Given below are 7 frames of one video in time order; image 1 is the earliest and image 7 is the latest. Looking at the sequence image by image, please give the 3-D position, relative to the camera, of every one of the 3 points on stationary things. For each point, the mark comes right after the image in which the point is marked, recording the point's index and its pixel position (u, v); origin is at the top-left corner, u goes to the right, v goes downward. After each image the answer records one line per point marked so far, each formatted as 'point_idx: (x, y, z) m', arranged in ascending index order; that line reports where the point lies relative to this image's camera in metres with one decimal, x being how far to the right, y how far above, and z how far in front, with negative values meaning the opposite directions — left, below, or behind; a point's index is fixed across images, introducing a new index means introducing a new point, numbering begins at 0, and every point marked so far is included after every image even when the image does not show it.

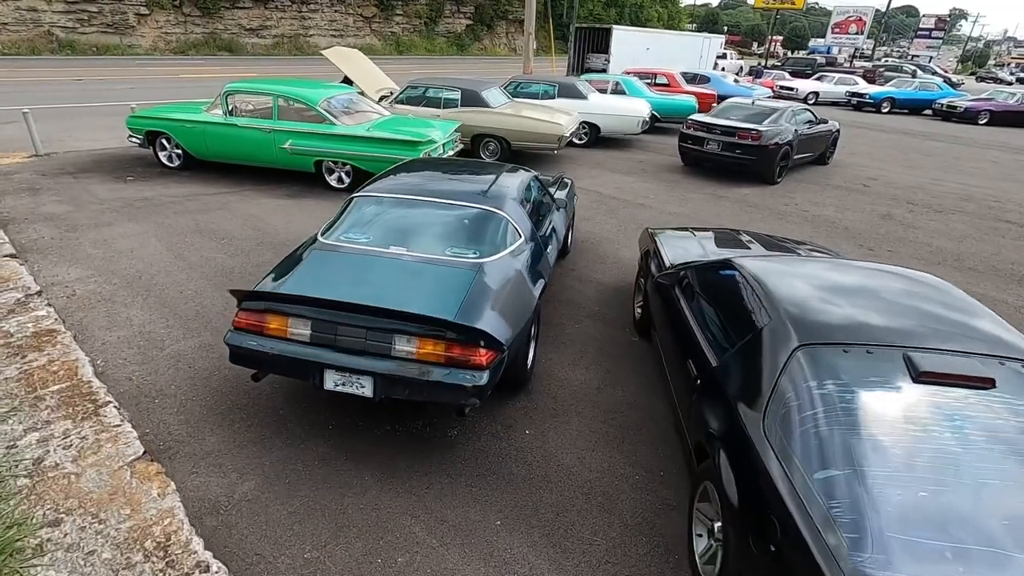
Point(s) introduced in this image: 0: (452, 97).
0: (-1.2, +3.9, +10.9) m
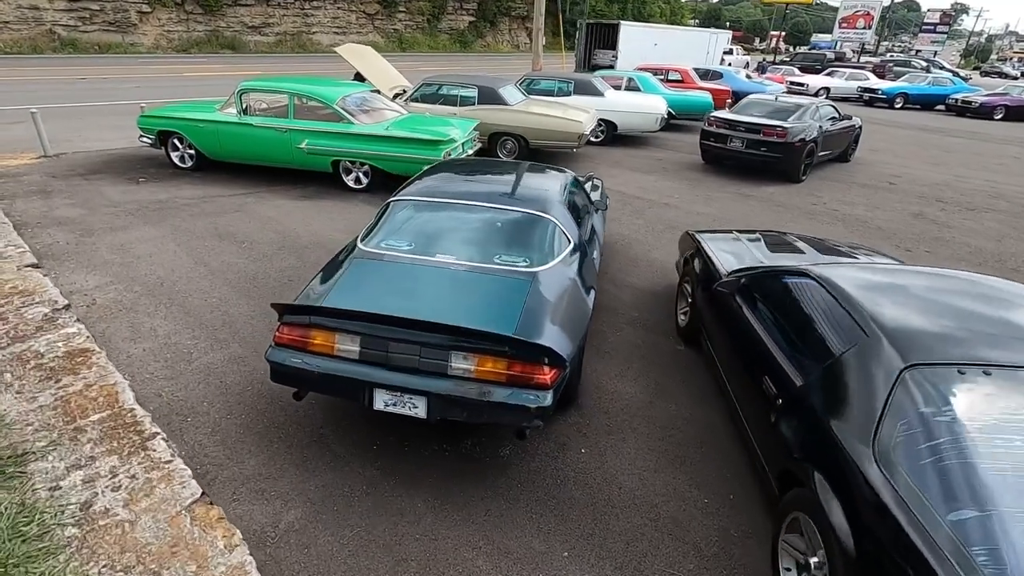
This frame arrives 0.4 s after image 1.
0: (-0.9, +3.9, +10.7) m
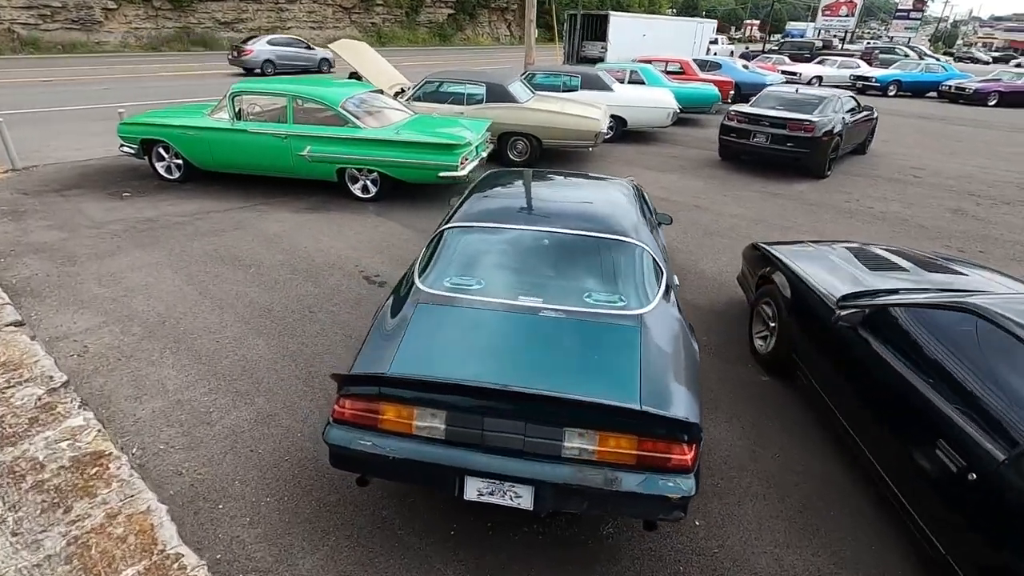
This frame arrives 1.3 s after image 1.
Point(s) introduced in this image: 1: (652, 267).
0: (-0.7, +3.7, +10.0) m
1: (+0.9, +0.2, +3.4) m
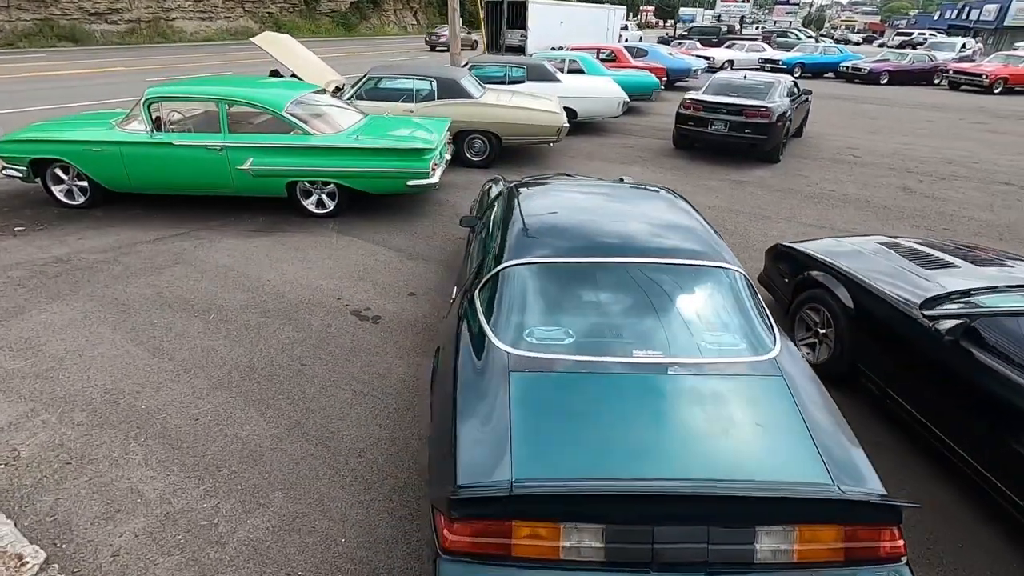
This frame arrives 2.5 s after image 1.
0: (-1.5, +3.5, +9.2) m
1: (+1.3, 0.0, +2.9) m
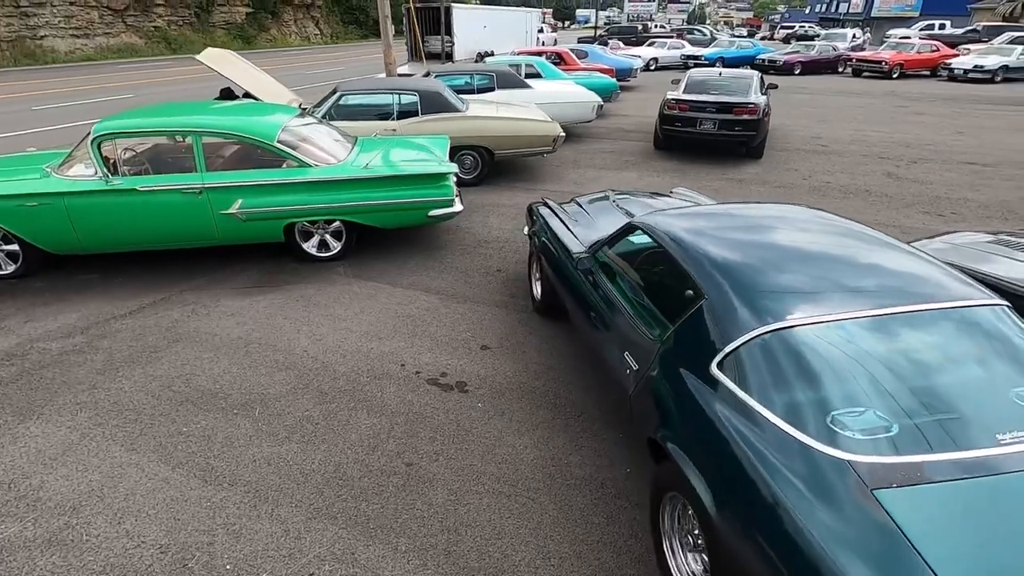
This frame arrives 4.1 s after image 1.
0: (-1.7, +2.9, +8.3) m
1: (+2.3, -0.2, +2.5) m
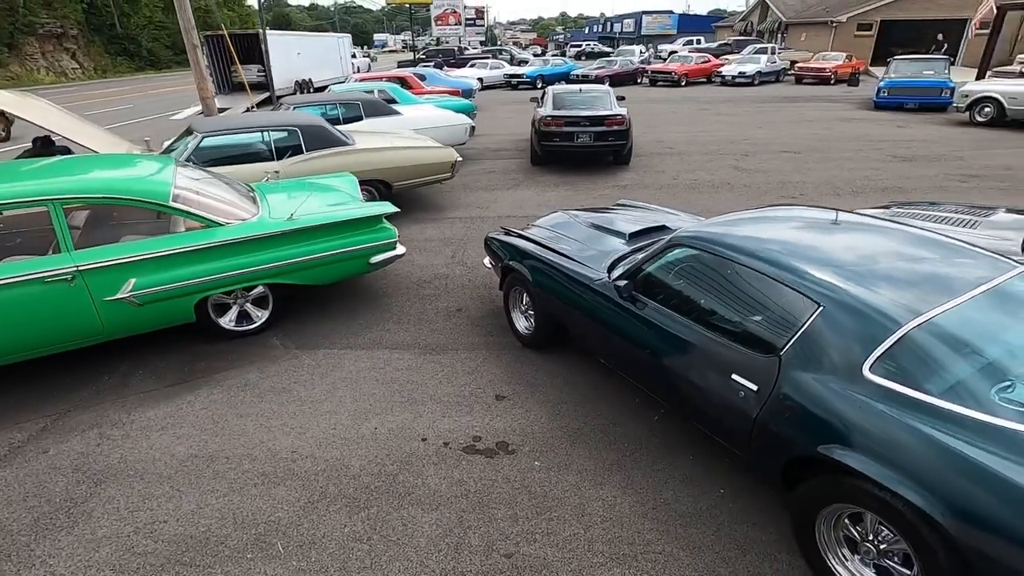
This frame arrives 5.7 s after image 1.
0: (-3.2, +2.1, +7.3) m
1: (+2.8, 0.0, +3.0) m
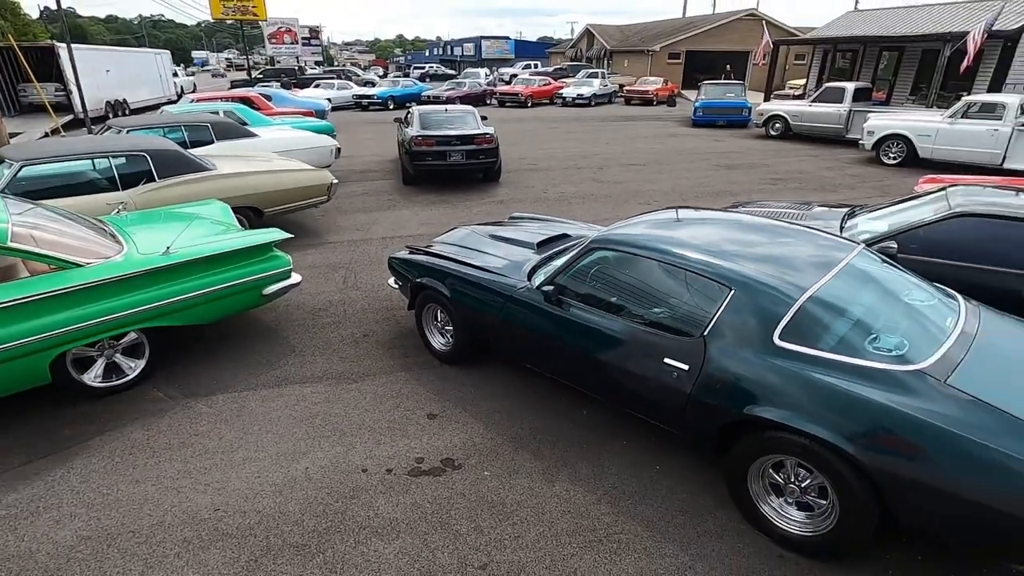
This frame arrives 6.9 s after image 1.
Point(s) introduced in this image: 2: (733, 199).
0: (-4.7, +1.5, +6.5) m
1: (+2.4, +0.2, +3.7) m
2: (+4.2, +1.7, +10.0) m
